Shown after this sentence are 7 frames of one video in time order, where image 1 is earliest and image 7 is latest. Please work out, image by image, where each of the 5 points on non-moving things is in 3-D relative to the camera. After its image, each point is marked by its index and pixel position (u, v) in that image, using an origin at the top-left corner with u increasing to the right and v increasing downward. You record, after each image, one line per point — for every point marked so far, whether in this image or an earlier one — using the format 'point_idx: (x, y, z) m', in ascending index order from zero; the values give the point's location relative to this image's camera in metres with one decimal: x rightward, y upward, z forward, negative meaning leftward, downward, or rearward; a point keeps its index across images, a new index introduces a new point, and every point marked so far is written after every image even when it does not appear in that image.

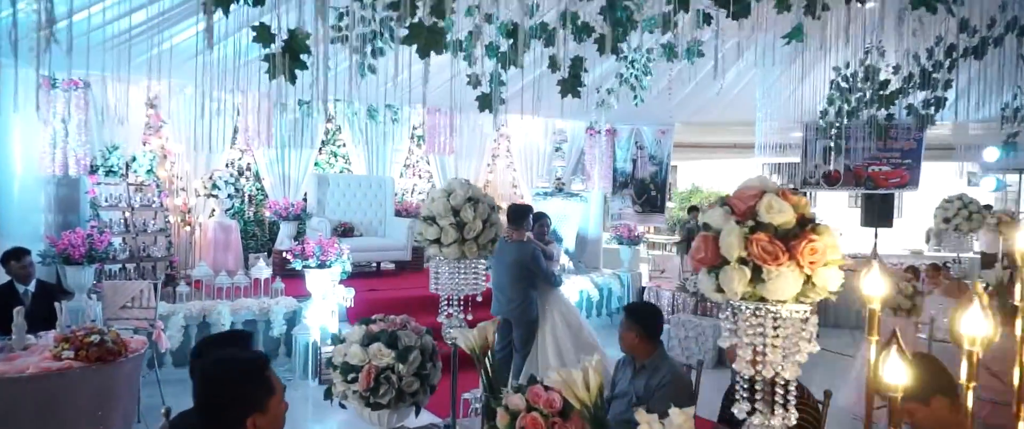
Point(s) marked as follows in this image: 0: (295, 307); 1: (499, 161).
0: (-1.8, -0.8, +5.9) m
1: (-0.2, +0.7, +9.6) m
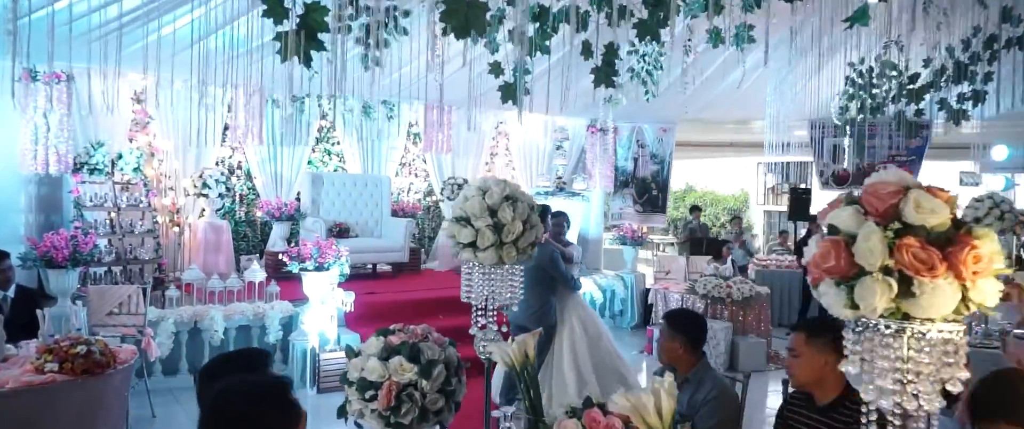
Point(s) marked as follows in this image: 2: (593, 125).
0: (-1.7, -0.8, +5.6) m
1: (-0.2, +0.7, +9.3) m
2: (+1.0, +1.1, +9.0) m
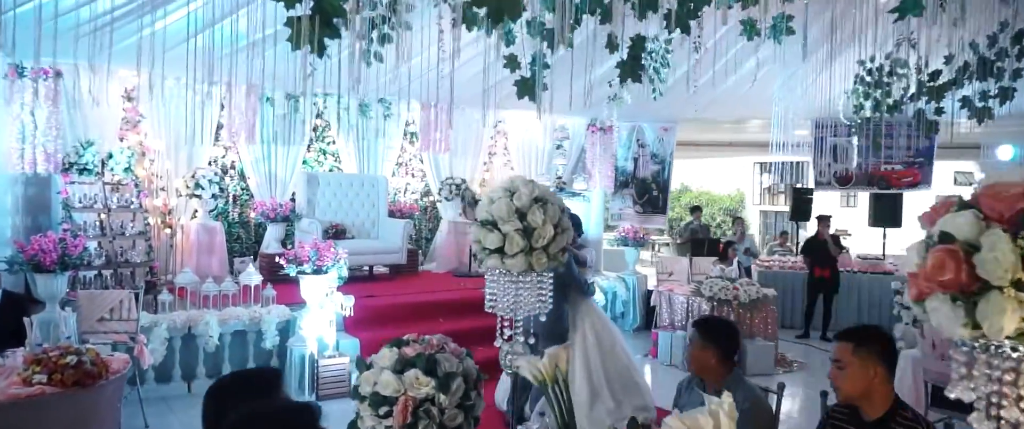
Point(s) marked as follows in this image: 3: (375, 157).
0: (-1.7, -0.8, +5.4) m
1: (-0.2, +0.7, +9.2) m
2: (+1.0, +1.1, +8.9) m
3: (-1.6, +0.7, +8.4) m
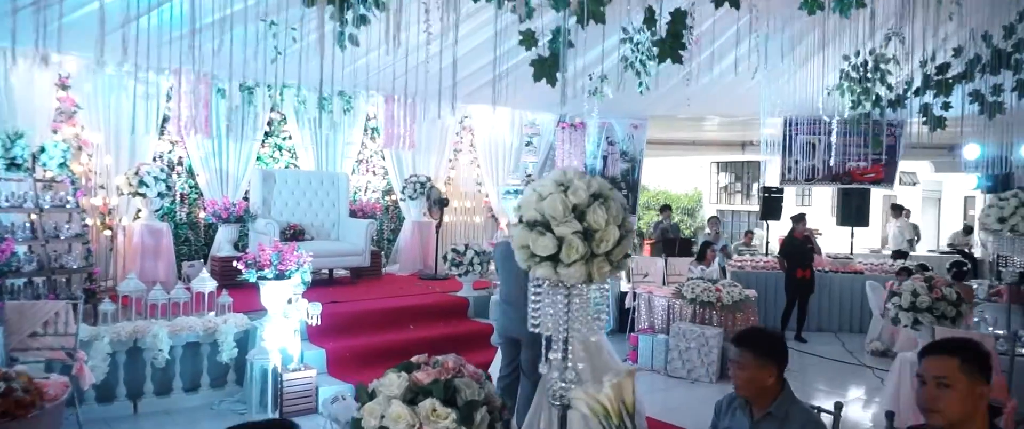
0: (-1.8, -0.8, +4.9) m
1: (-0.6, +0.7, +8.8) m
2: (+0.6, +1.1, +8.6) m
3: (-2.0, +0.7, +8.0) m
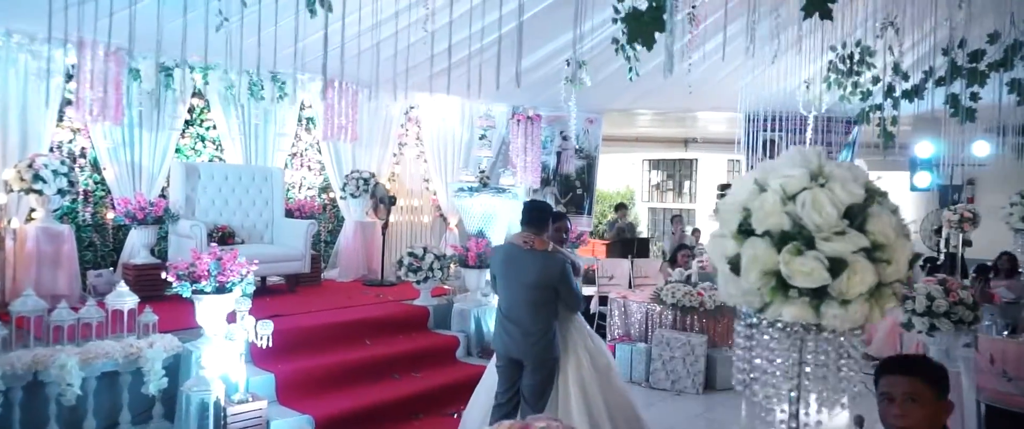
0: (-1.9, -0.8, +4.1) m
1: (-1.2, +0.7, +8.1) m
2: (0.0, +1.1, +8.0) m
3: (-2.4, +0.7, +7.1) m
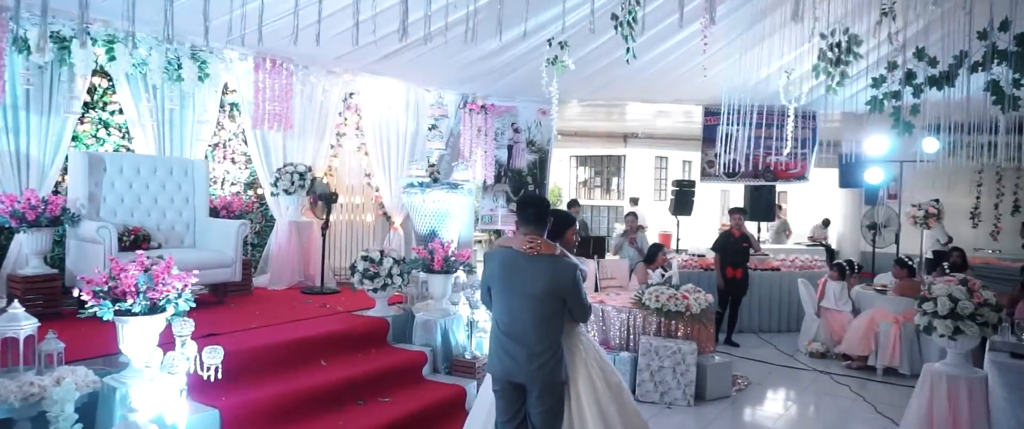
0: (-1.9, -0.8, +3.2) m
1: (-1.7, +0.7, +7.2) m
2: (-0.5, +1.2, +7.4) m
3: (-2.8, +0.7, +6.1) m
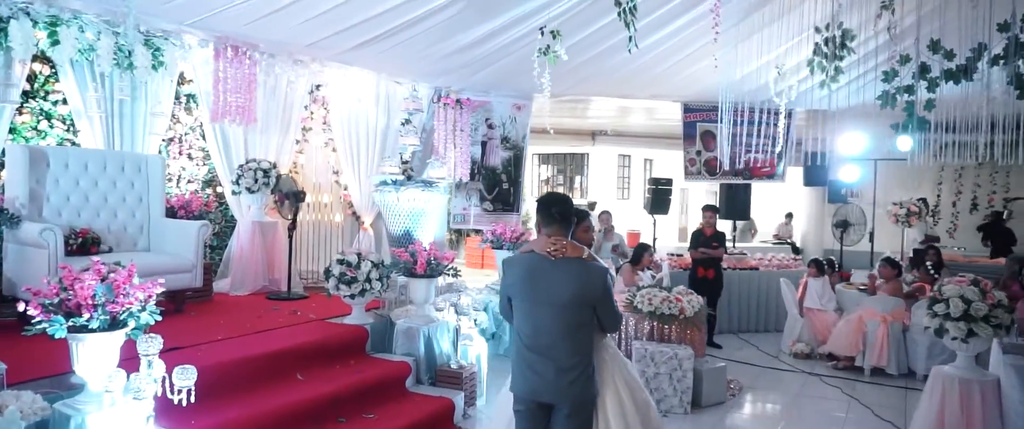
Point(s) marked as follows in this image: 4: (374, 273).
0: (-1.8, -0.8, +2.8) m
1: (-1.9, +0.7, +6.8) m
2: (-0.7, +1.2, +7.0) m
3: (-2.9, +0.7, +5.6) m
4: (-0.9, -0.4, +4.7) m
